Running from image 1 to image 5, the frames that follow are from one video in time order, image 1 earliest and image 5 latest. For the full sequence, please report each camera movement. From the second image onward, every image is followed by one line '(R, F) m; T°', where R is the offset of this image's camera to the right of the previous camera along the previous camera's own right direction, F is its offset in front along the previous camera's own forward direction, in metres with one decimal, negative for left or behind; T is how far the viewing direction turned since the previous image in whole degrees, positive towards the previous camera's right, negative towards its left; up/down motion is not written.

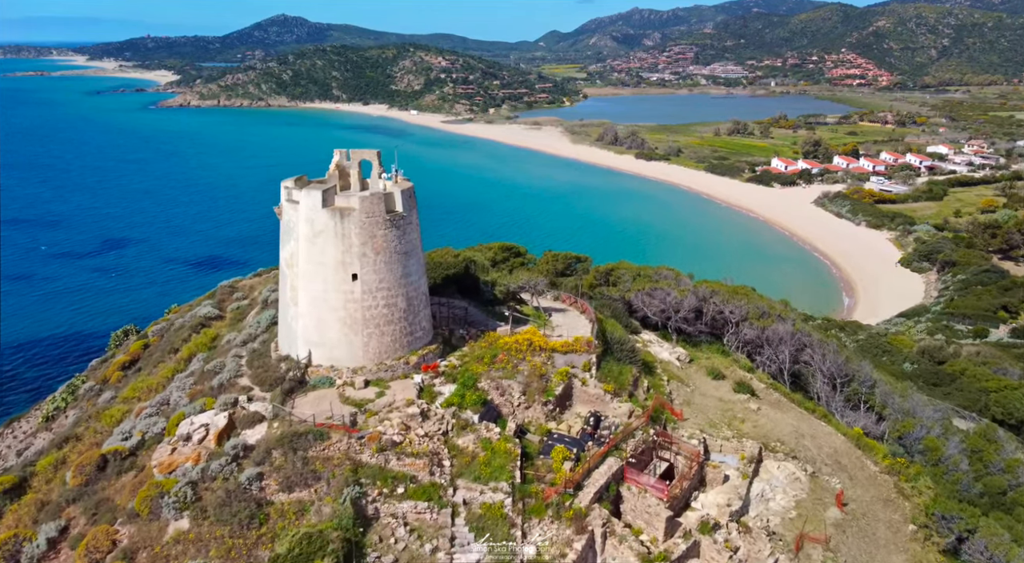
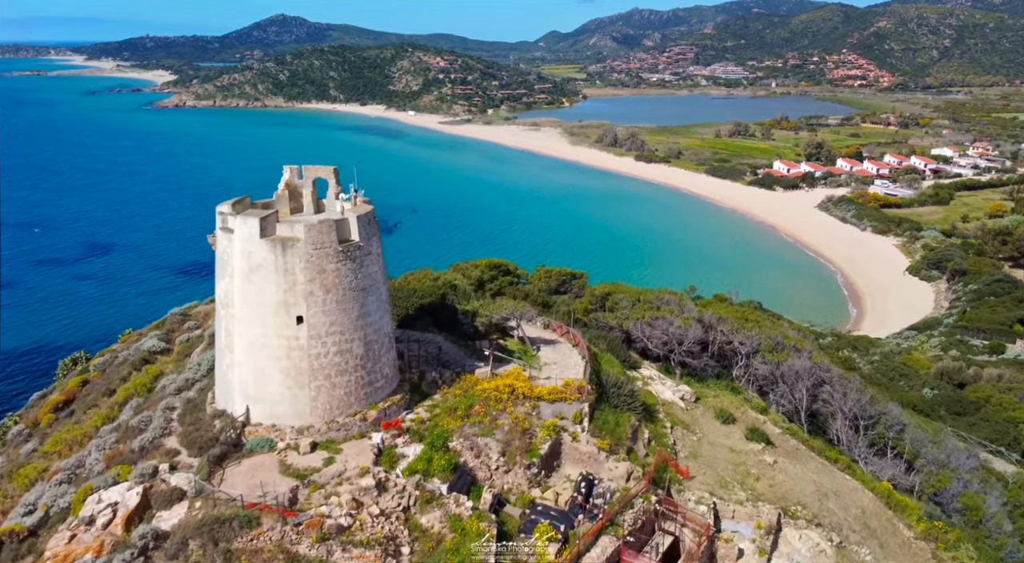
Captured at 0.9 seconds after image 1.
(+0.3, +1.4) m; 0°
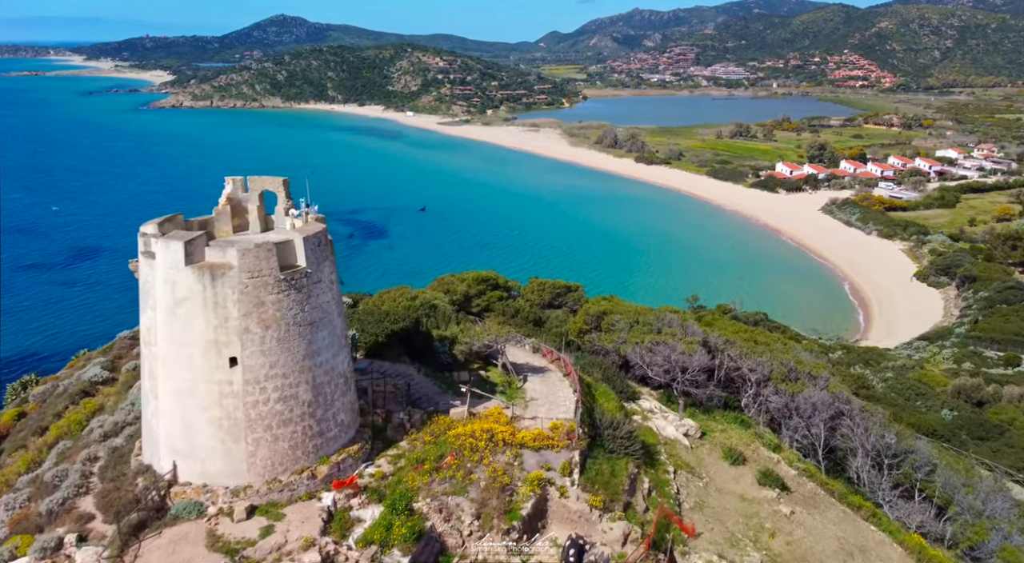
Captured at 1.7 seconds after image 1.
(+0.2, +1.2) m; 0°
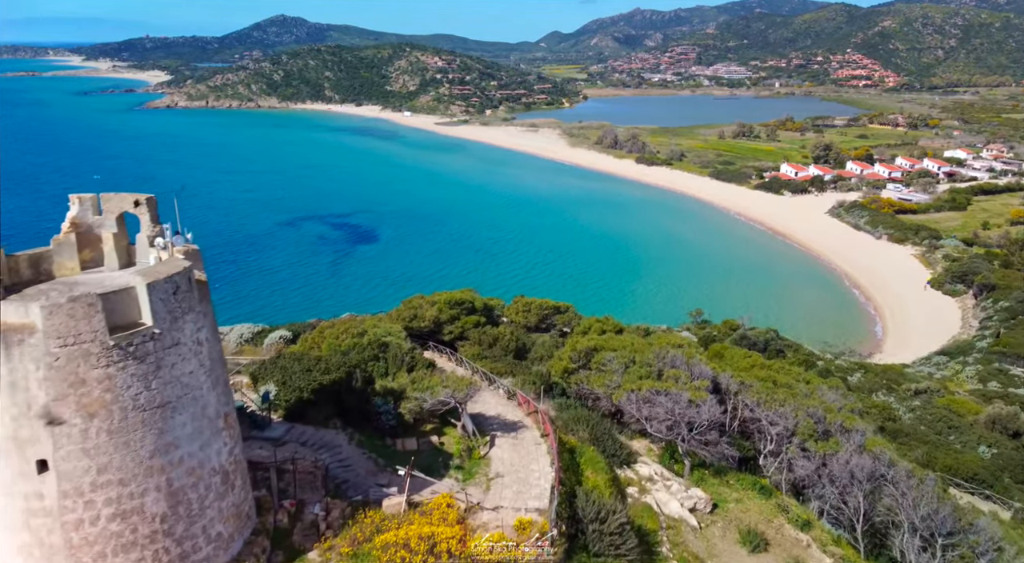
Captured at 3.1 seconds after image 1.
(+0.4, +2.0) m; 0°
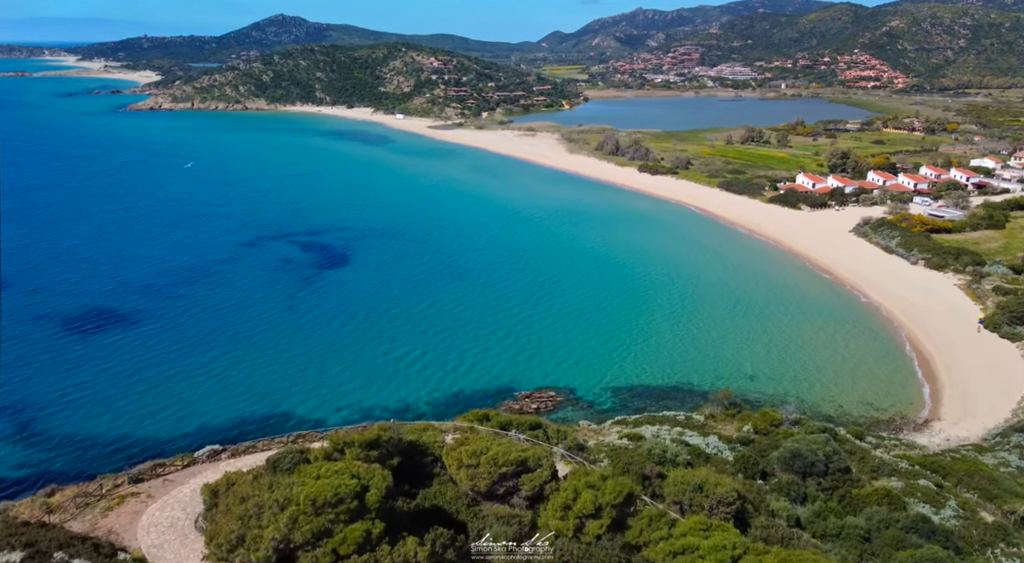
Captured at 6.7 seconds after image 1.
(+0.9, +5.7) m; 0°
